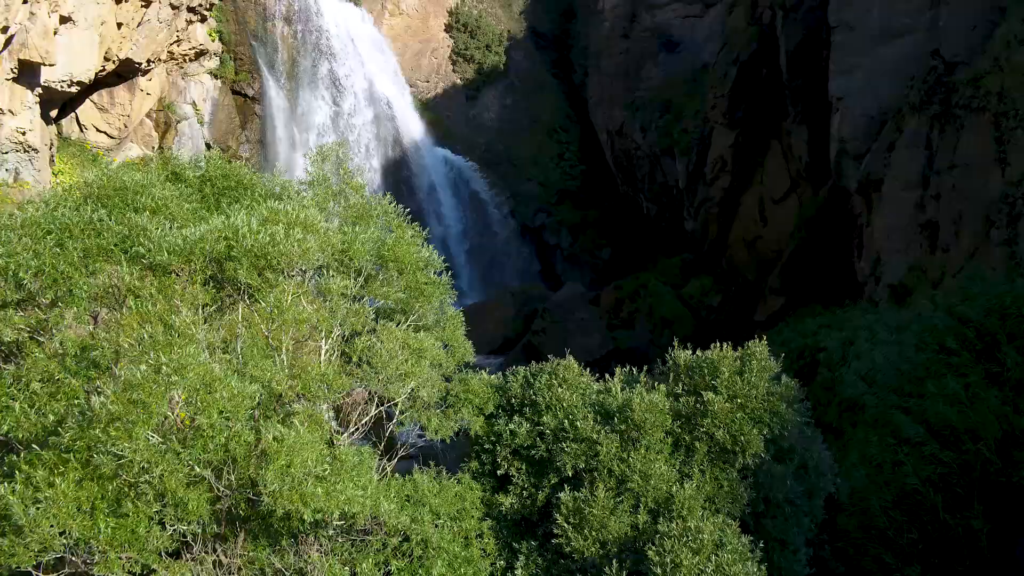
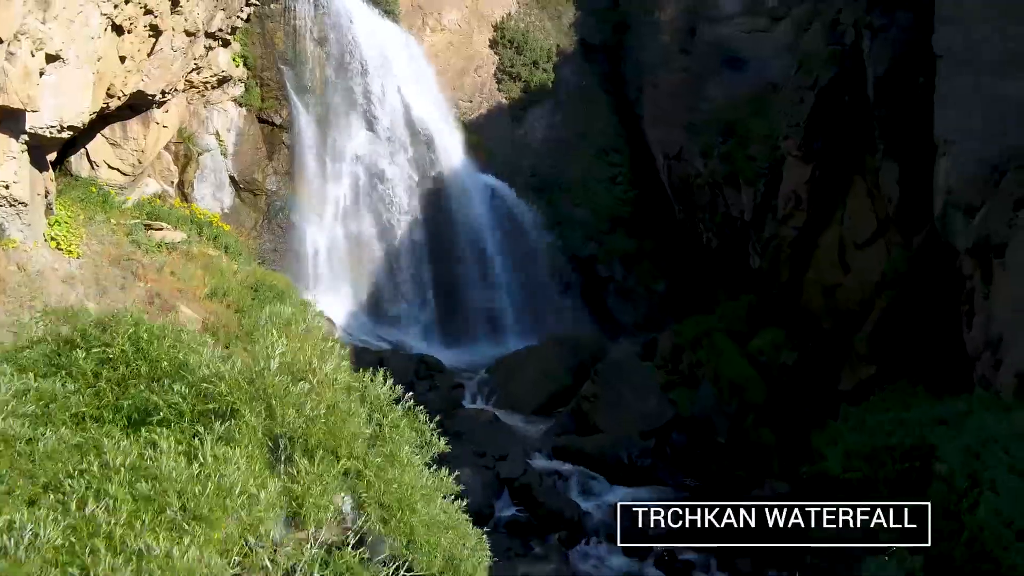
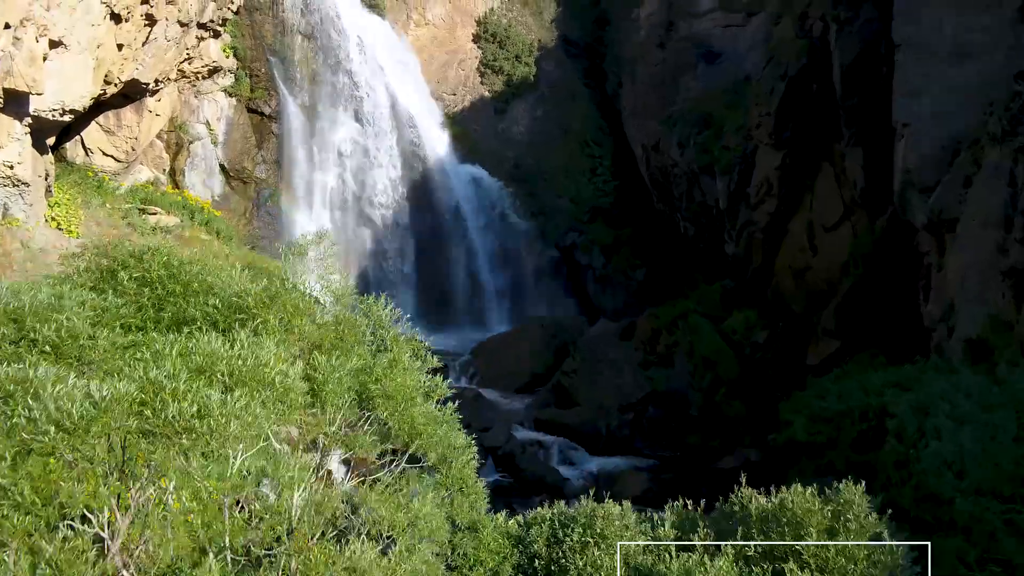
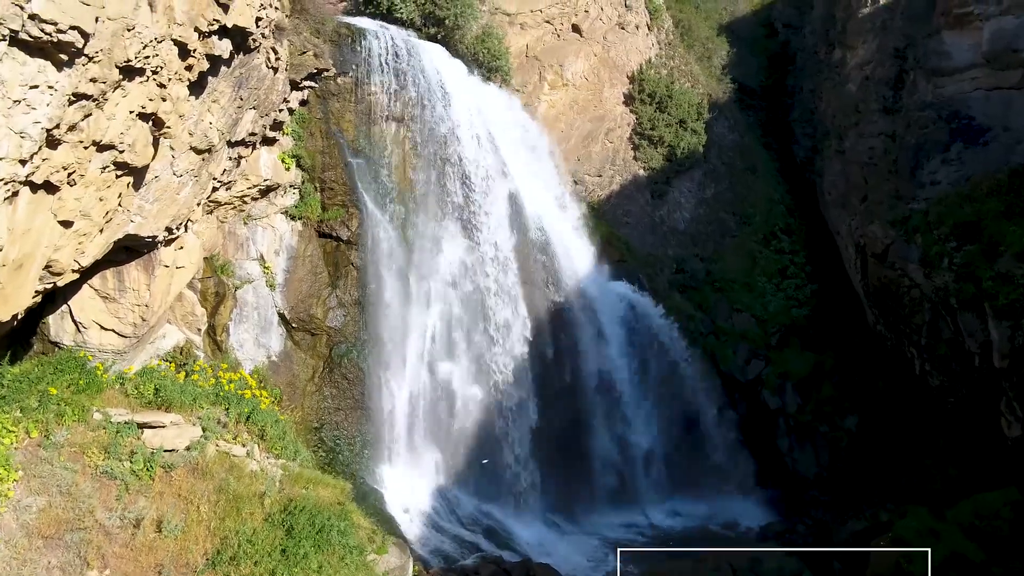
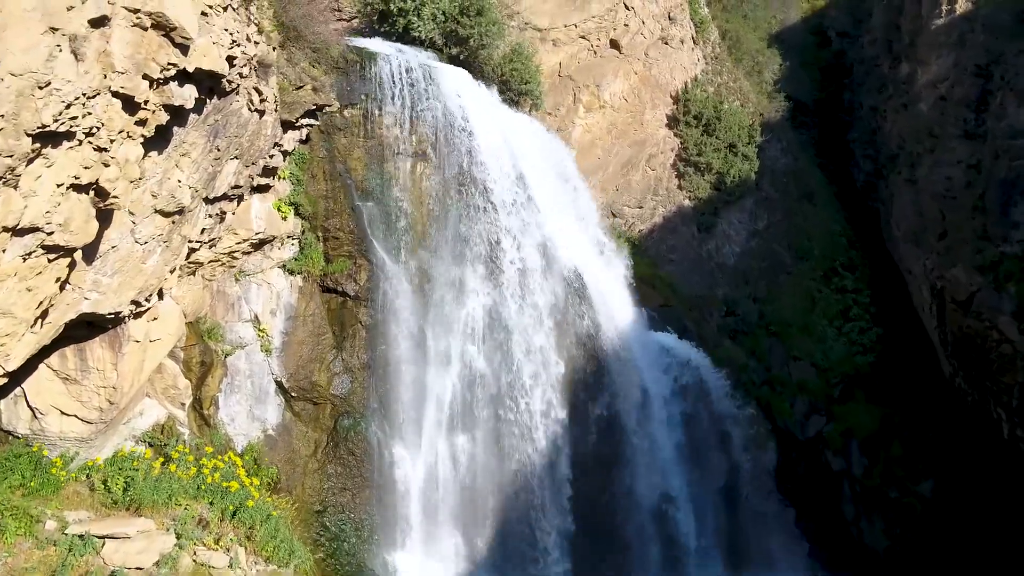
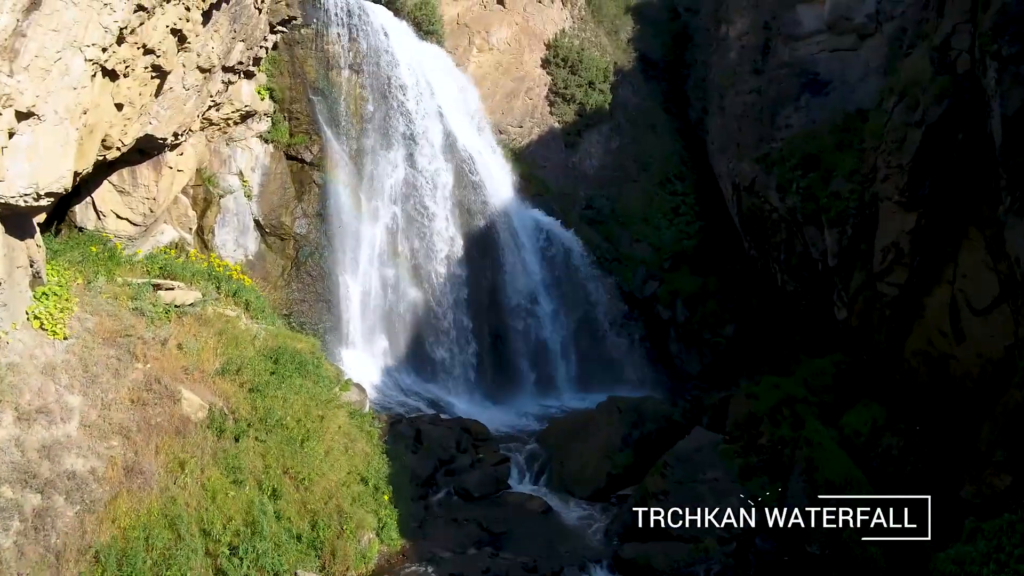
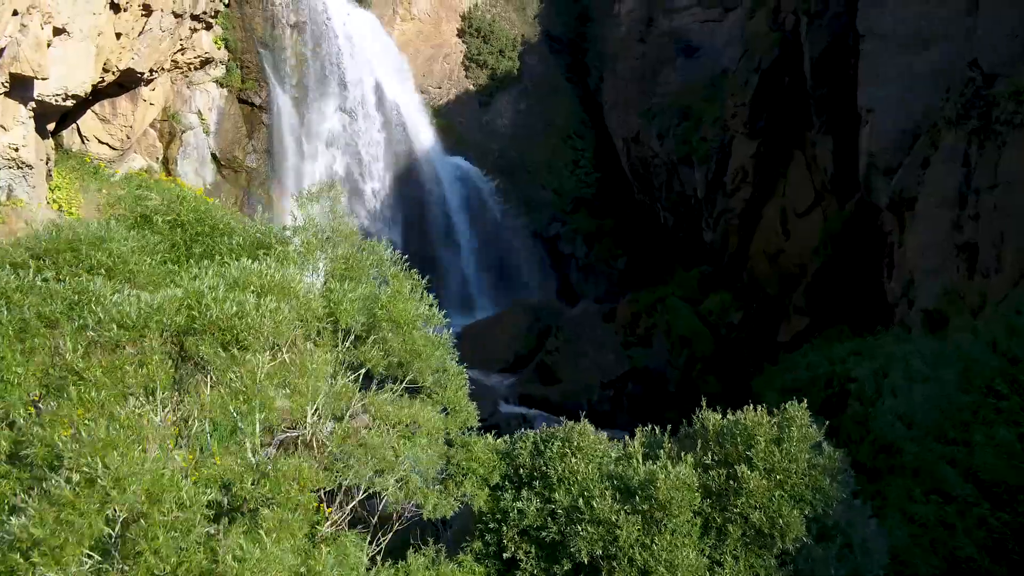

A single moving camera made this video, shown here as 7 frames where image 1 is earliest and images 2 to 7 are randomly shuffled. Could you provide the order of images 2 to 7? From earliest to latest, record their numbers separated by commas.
7, 3, 2, 6, 4, 5
